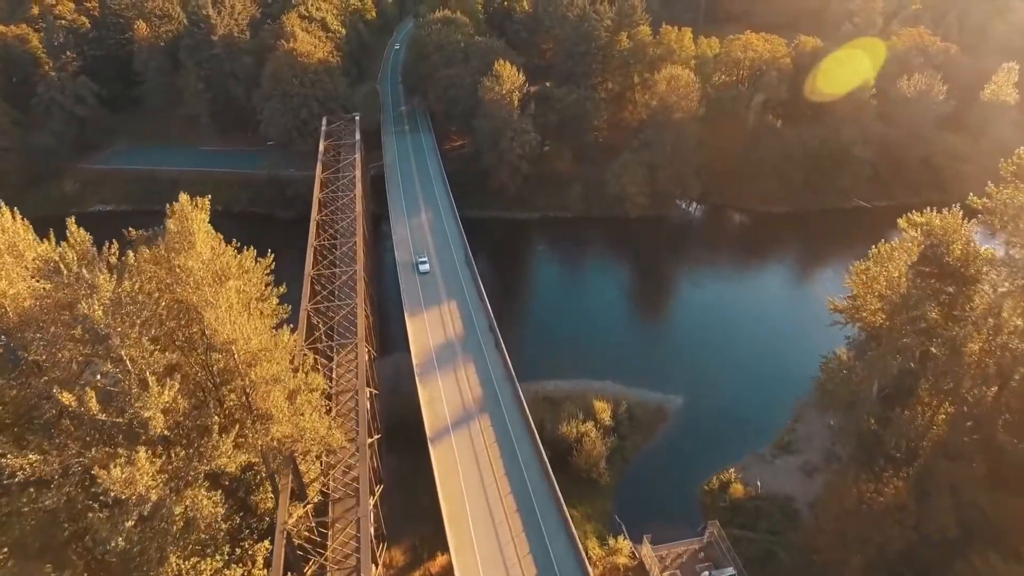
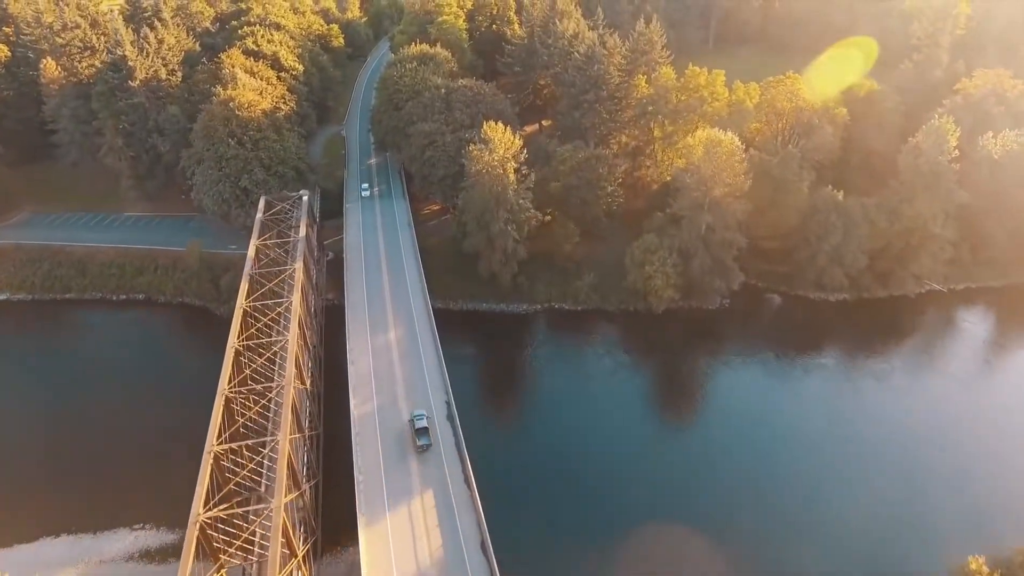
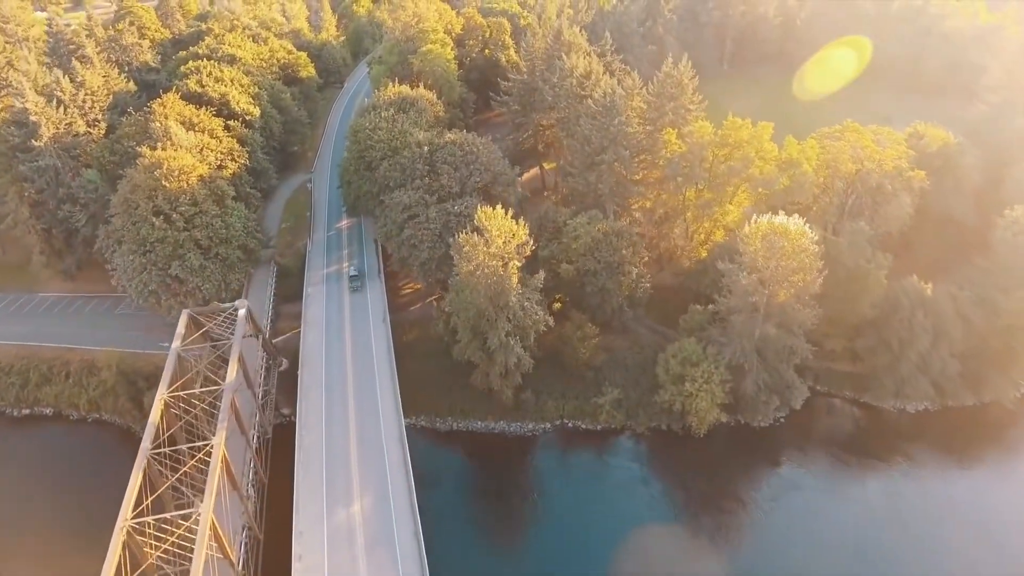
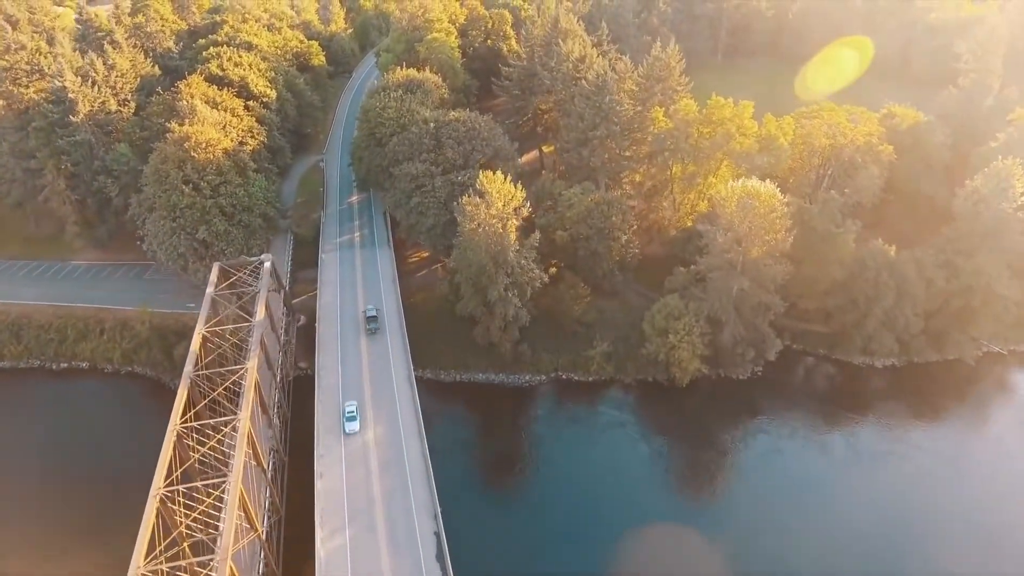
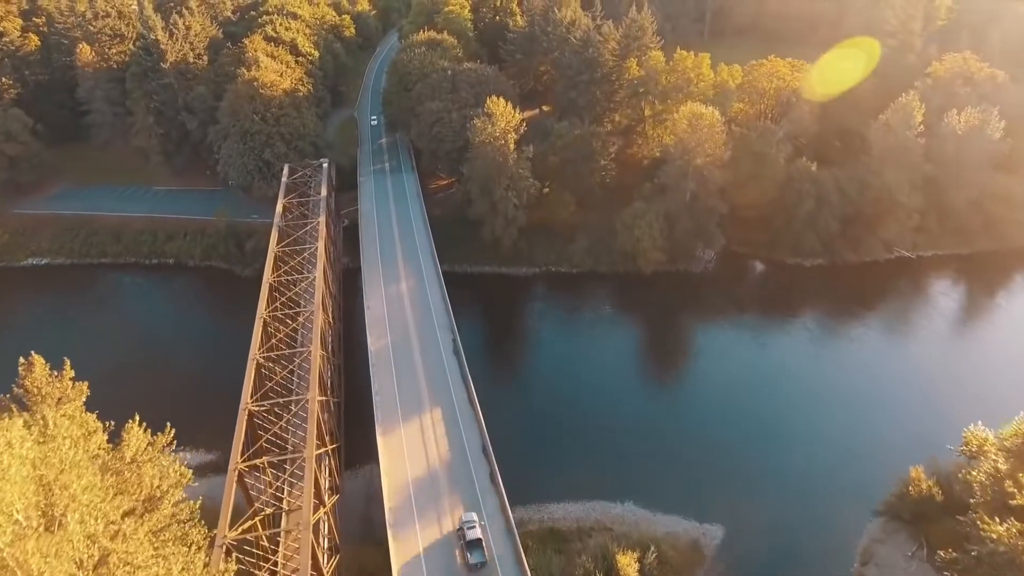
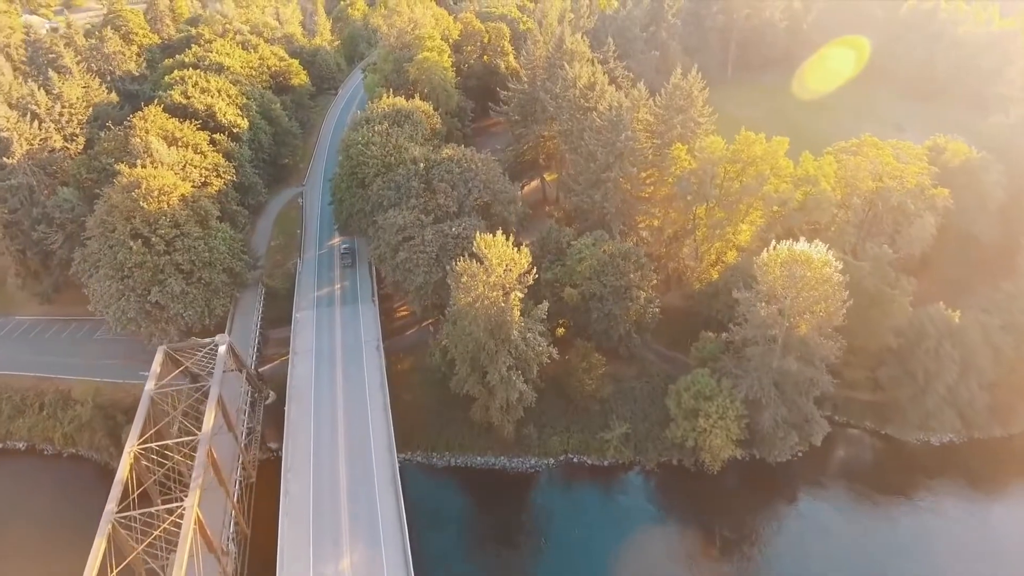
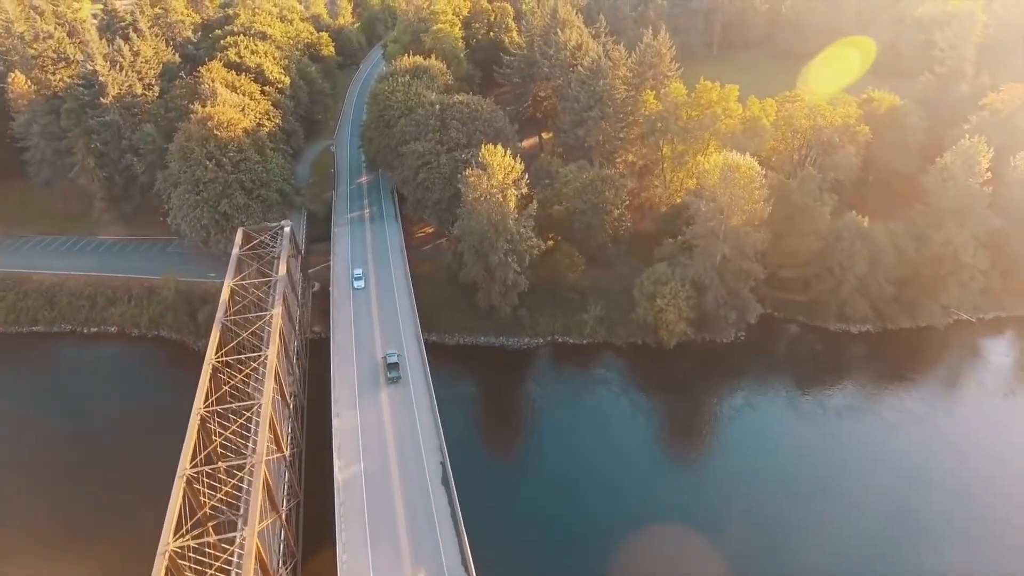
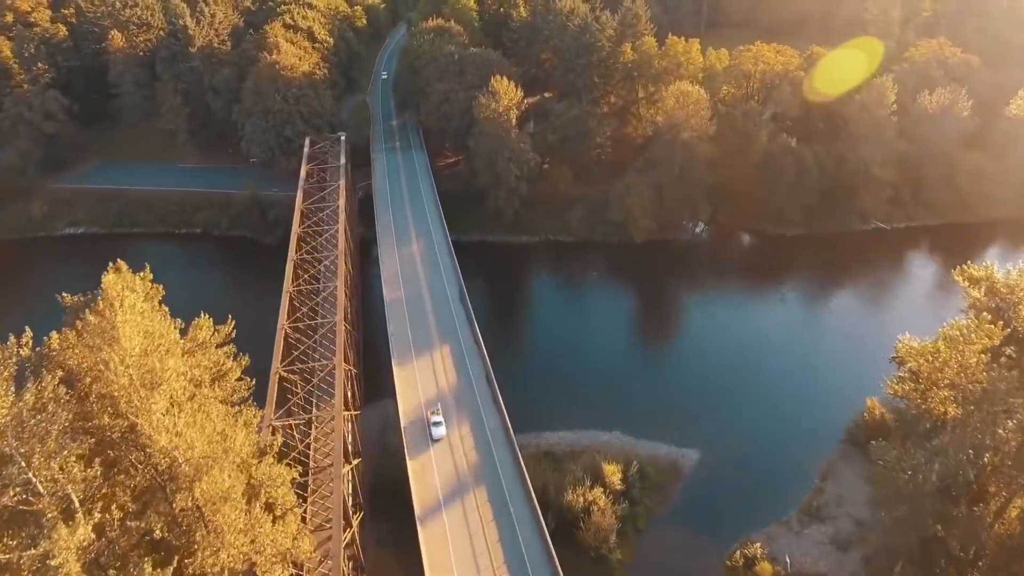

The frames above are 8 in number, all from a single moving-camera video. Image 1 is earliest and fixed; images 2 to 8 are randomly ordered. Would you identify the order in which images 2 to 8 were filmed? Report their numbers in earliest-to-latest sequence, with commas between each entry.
8, 5, 2, 7, 4, 3, 6
